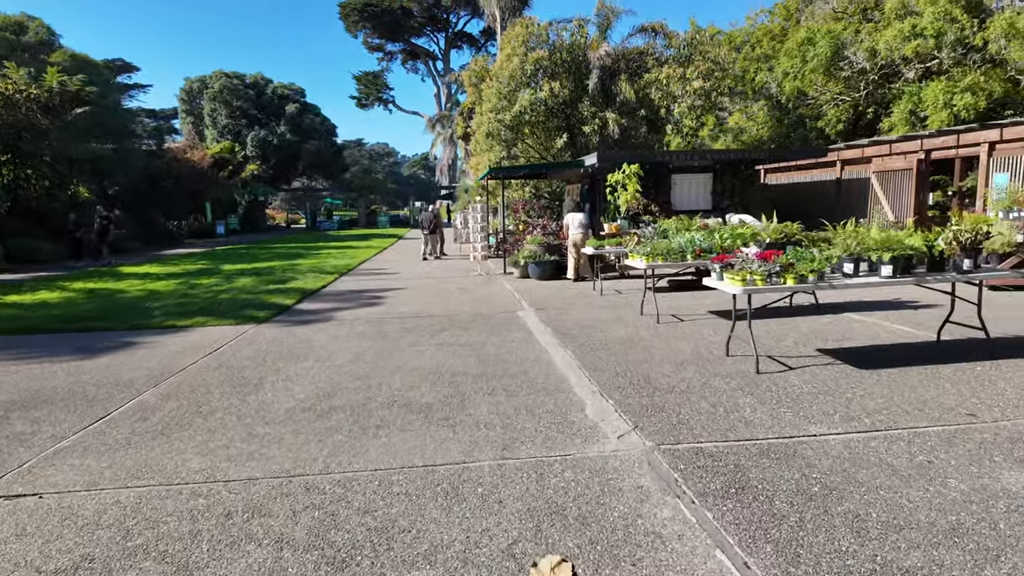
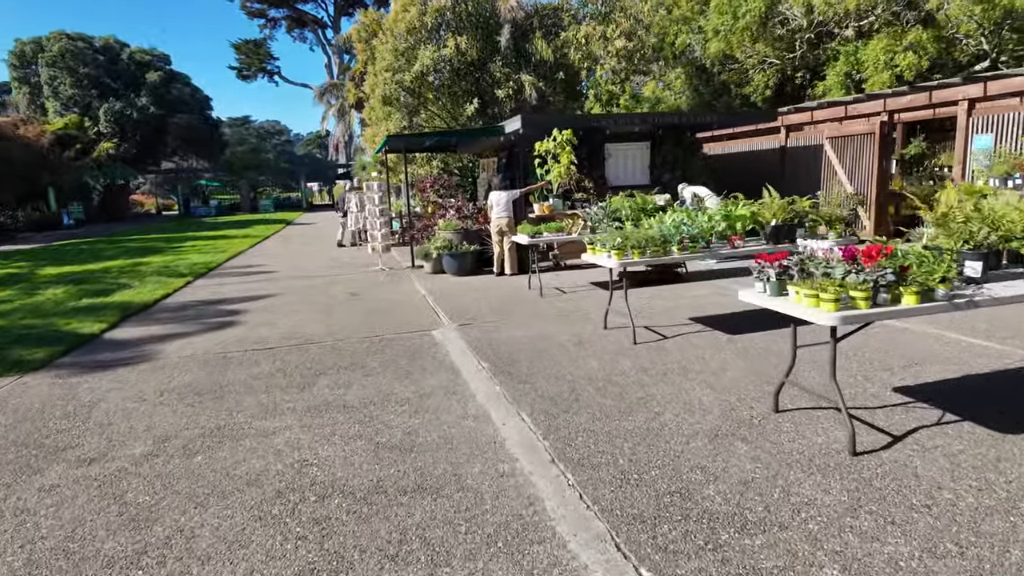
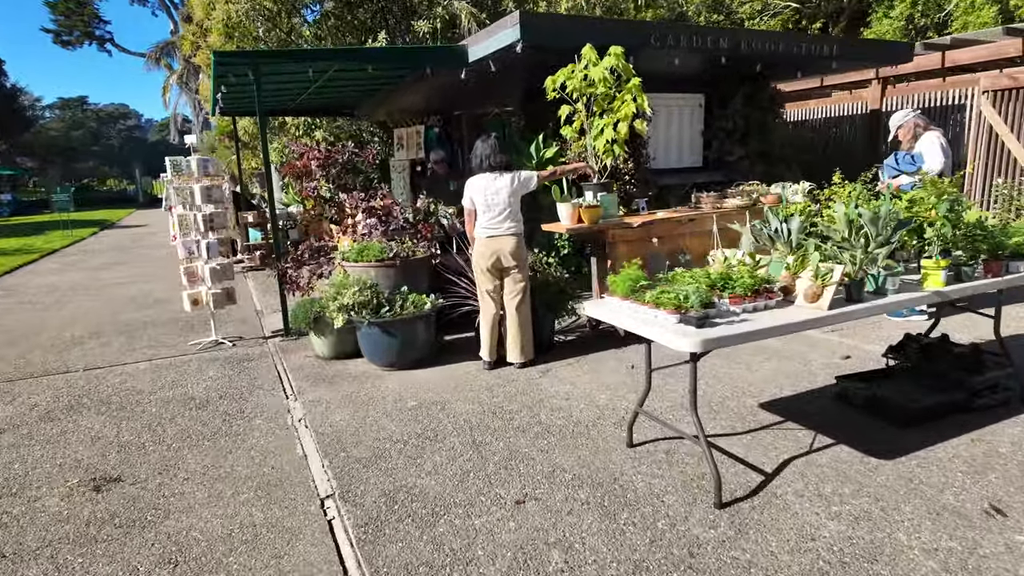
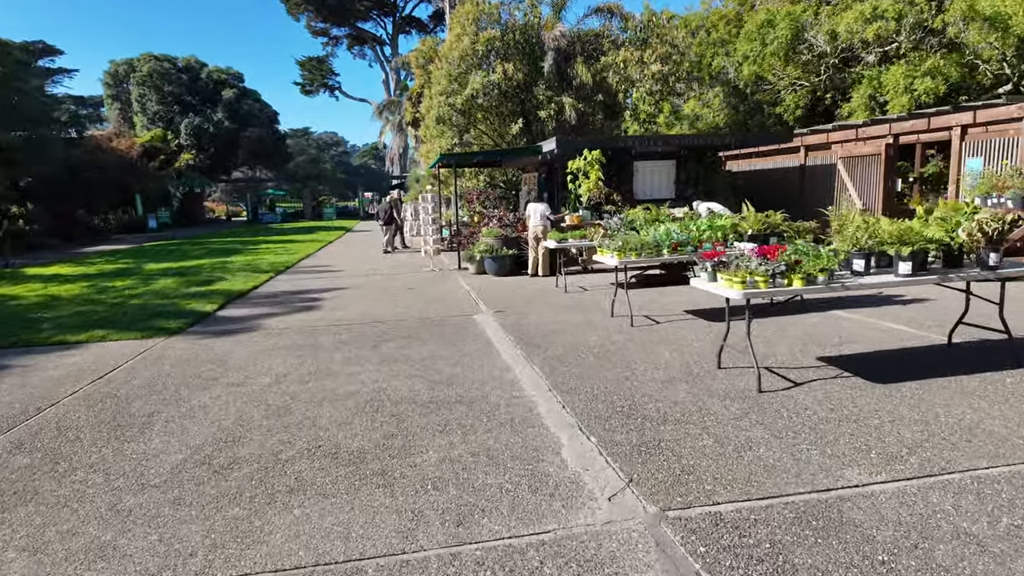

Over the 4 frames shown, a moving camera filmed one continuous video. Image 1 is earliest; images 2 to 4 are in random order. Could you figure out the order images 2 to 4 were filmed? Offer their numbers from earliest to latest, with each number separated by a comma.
4, 2, 3
